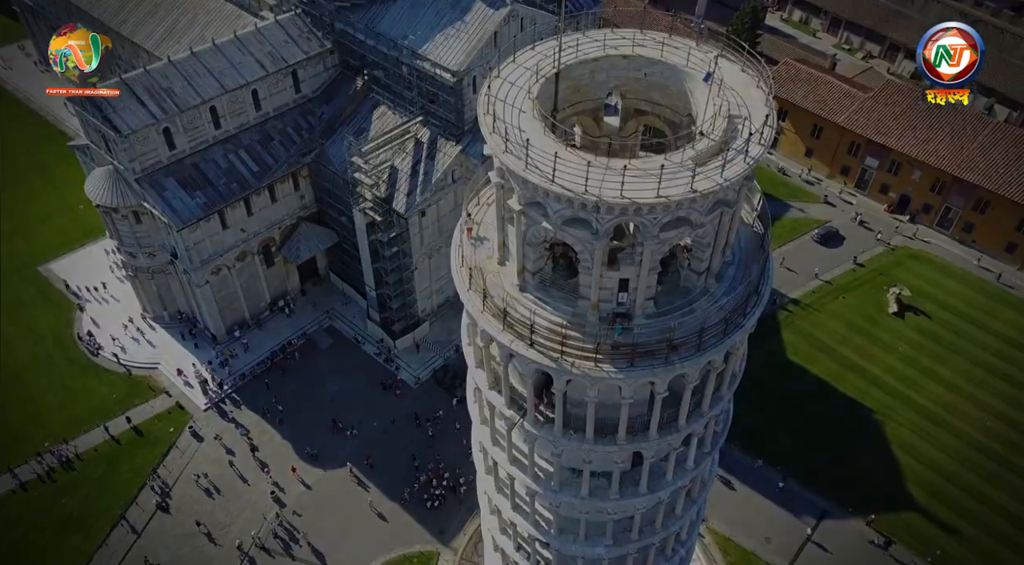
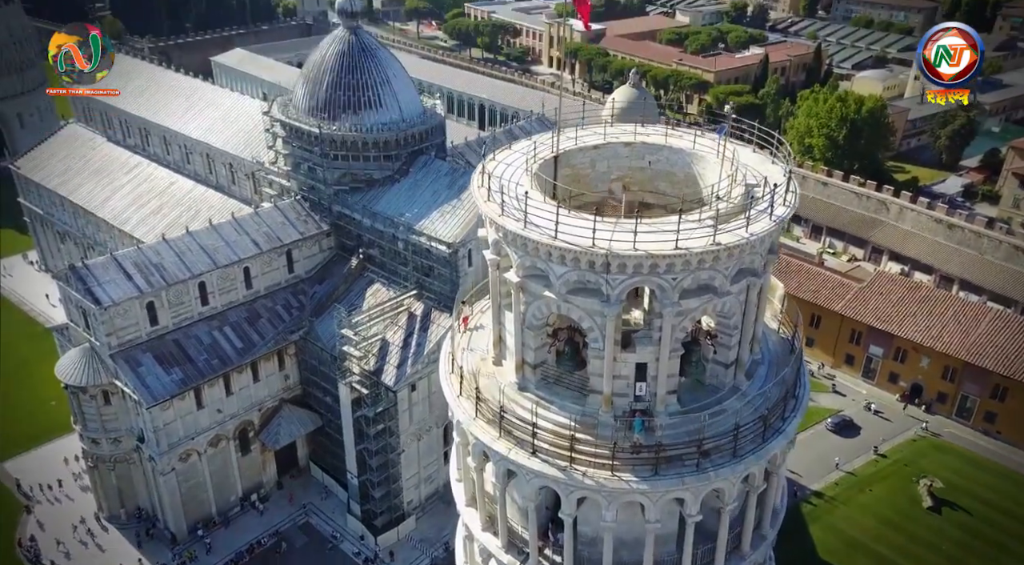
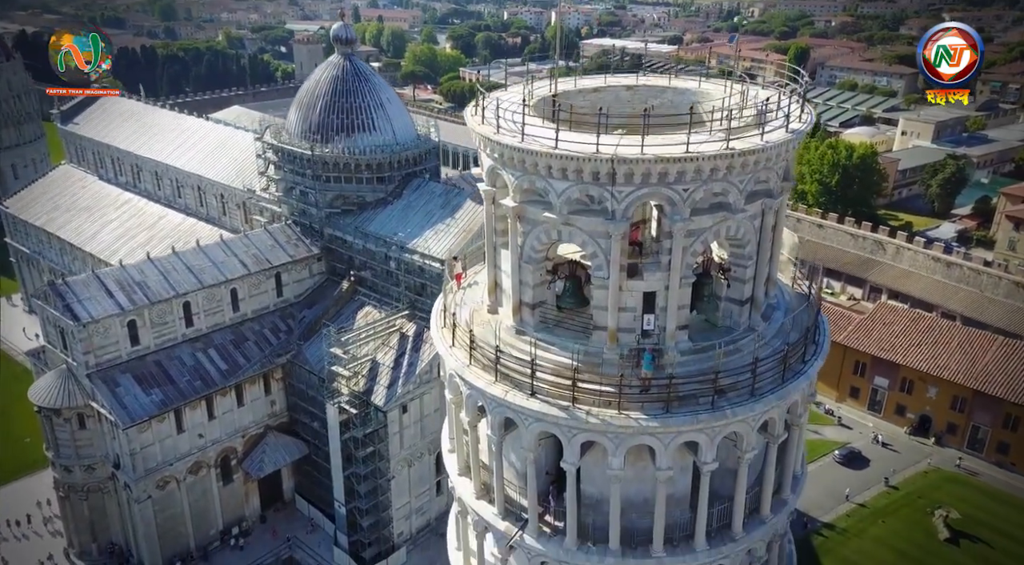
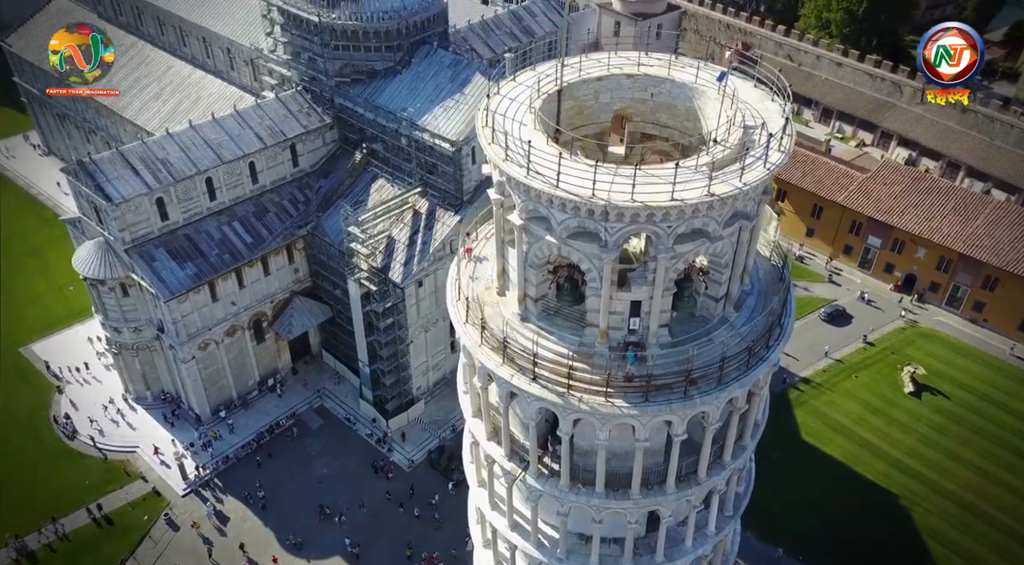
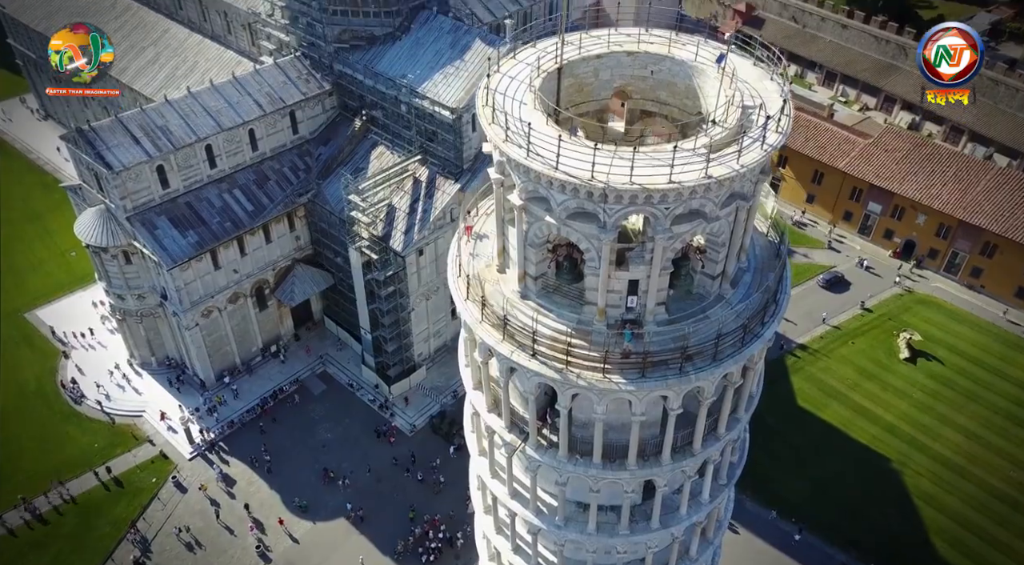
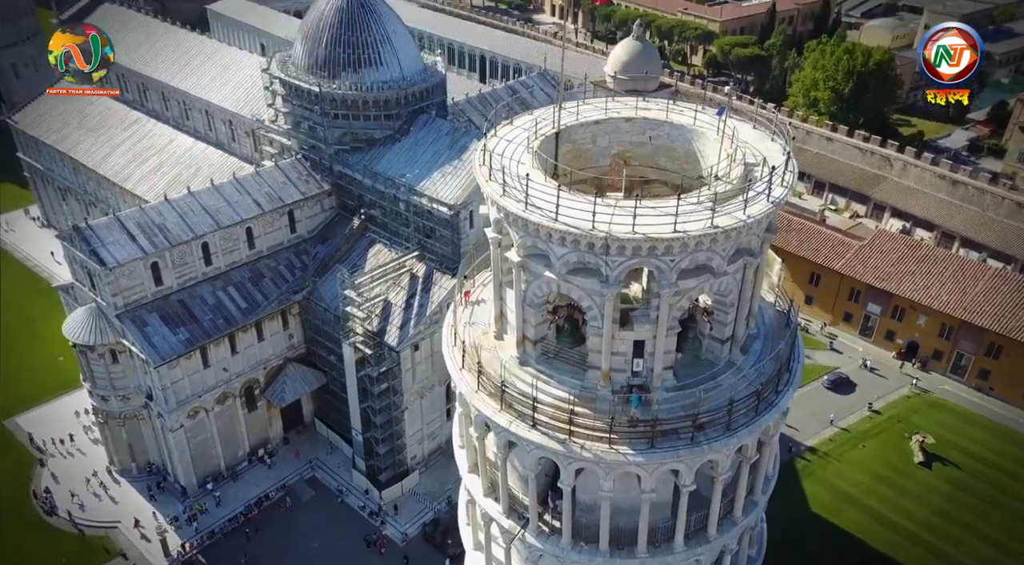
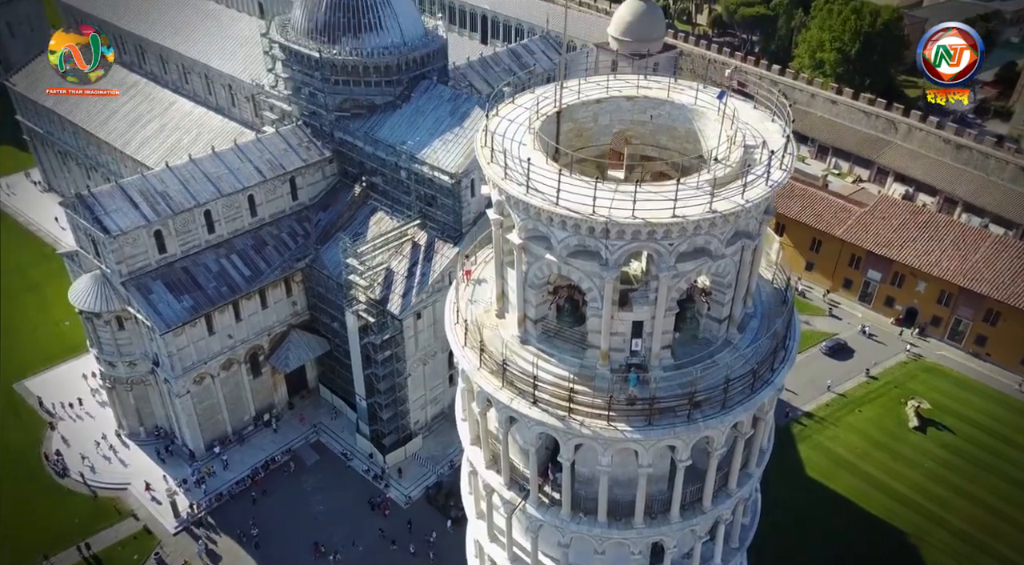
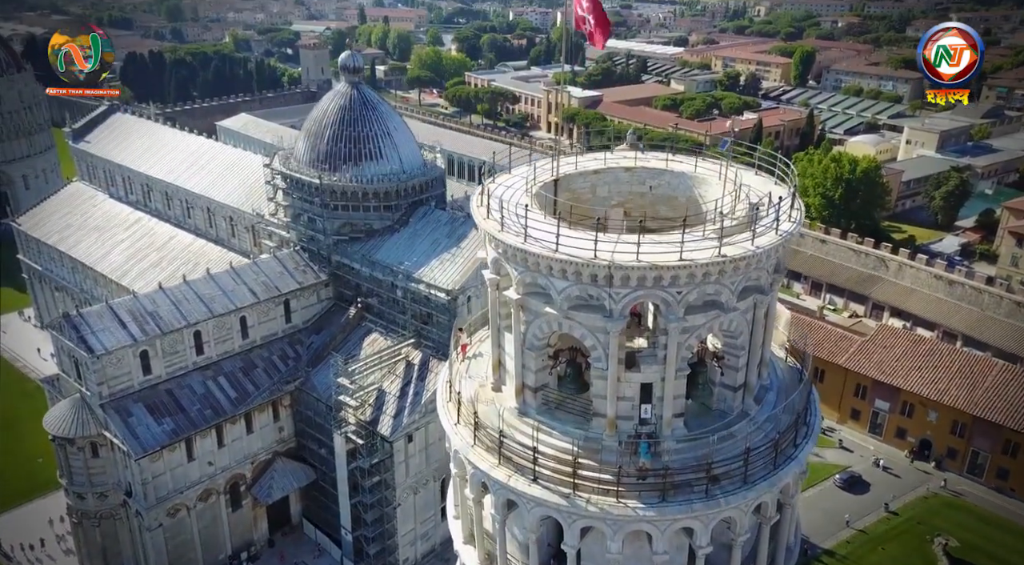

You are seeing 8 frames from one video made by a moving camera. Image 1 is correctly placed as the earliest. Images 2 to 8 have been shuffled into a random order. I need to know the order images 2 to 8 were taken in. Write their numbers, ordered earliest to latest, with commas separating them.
5, 4, 7, 6, 2, 8, 3
